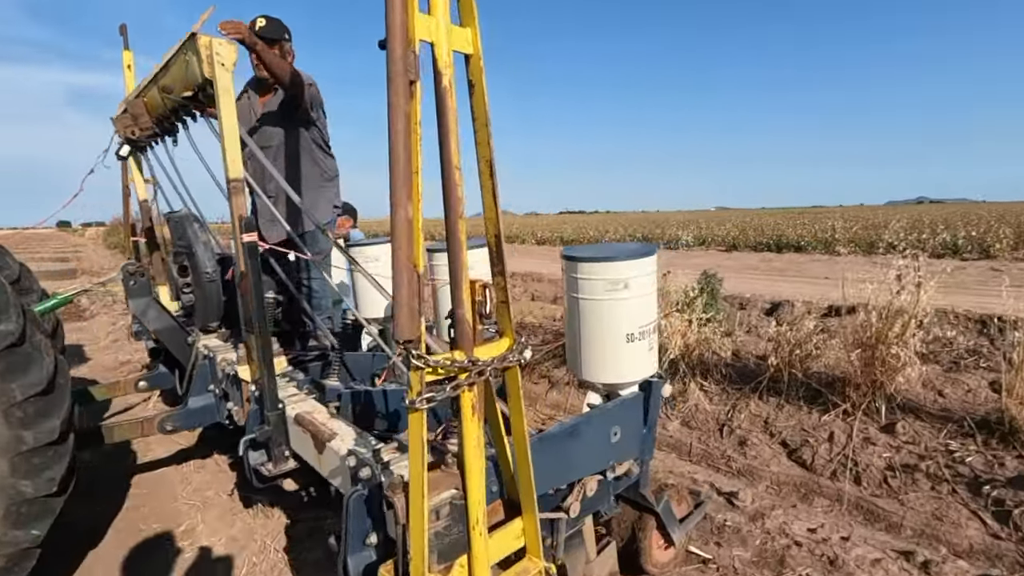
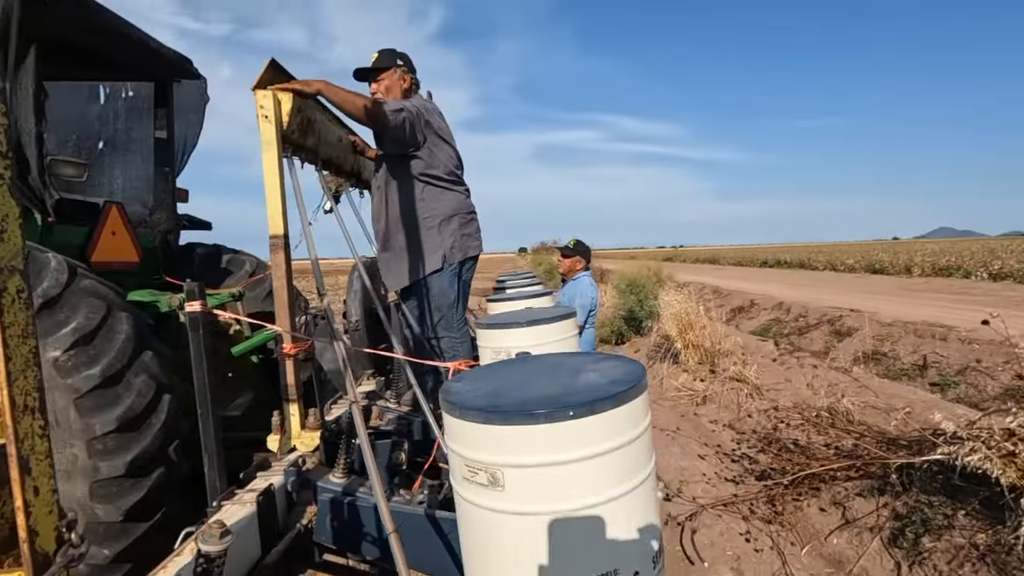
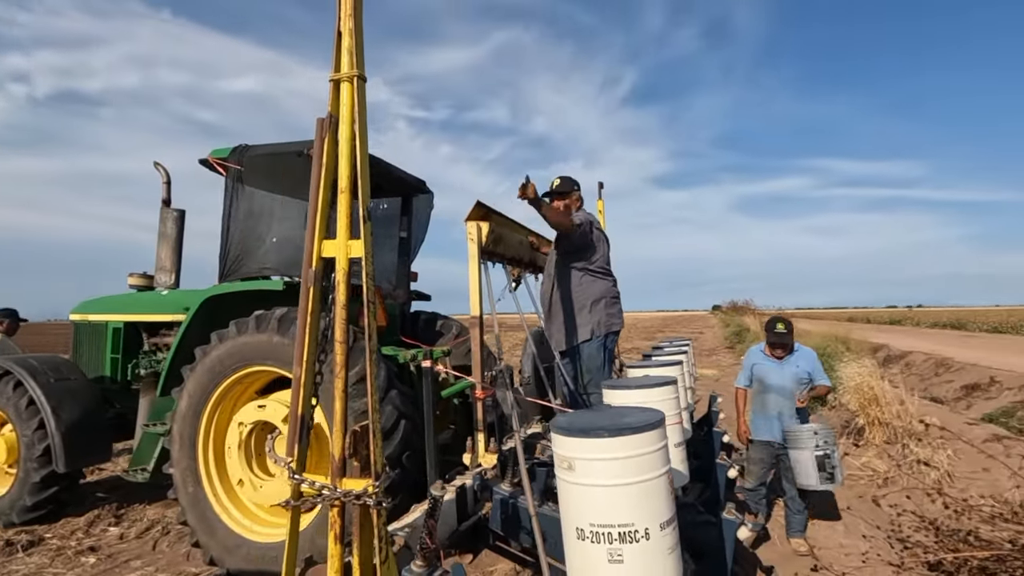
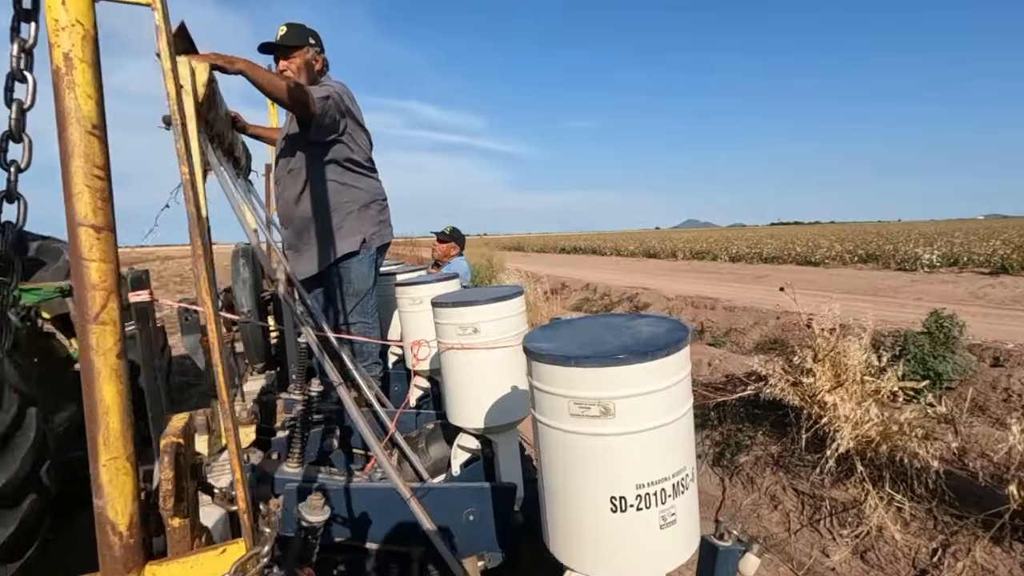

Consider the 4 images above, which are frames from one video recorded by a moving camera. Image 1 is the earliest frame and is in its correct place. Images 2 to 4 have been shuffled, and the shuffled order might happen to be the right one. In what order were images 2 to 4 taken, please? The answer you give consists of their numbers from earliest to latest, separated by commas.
4, 2, 3
